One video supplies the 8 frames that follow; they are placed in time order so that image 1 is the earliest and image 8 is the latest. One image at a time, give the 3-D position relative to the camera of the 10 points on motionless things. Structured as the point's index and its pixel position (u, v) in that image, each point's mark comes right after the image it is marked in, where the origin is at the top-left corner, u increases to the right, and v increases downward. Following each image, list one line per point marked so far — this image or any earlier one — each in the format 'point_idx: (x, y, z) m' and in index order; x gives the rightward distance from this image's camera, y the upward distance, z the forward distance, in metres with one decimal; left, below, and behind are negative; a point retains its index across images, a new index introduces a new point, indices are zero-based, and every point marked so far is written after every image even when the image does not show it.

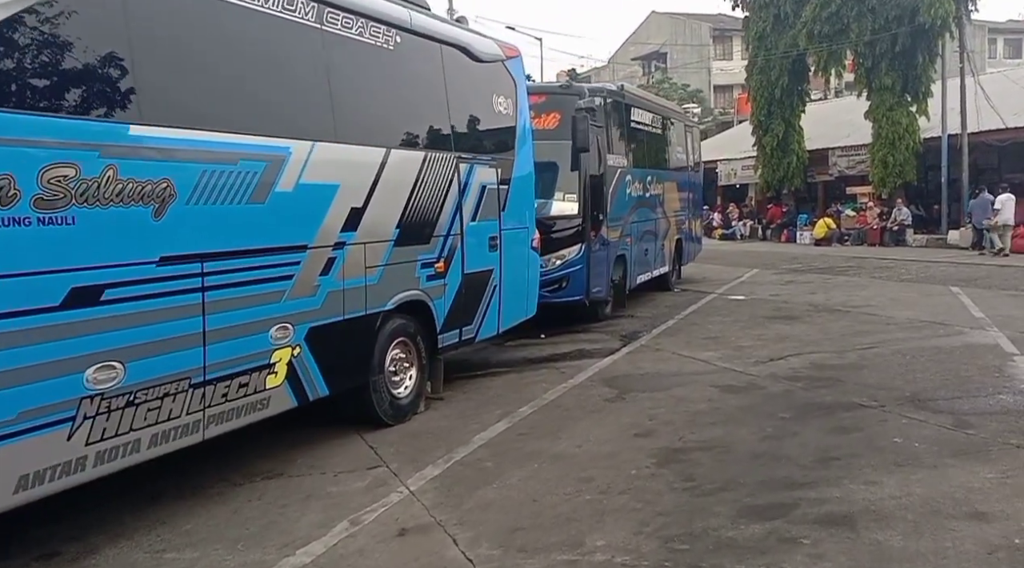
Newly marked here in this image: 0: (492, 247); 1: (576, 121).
0: (-0.2, +0.4, +7.9) m
1: (+0.8, +2.1, +10.2) m
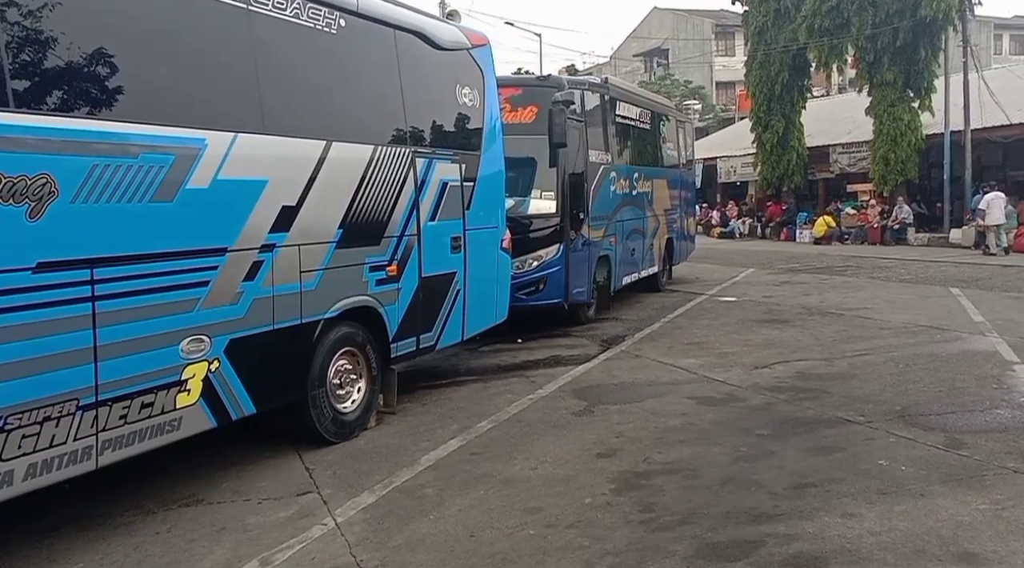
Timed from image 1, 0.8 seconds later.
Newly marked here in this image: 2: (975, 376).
0: (-0.5, +0.3, +7.4) m
1: (+0.5, +2.1, +9.7) m
2: (+4.5, -0.9, +7.8) m
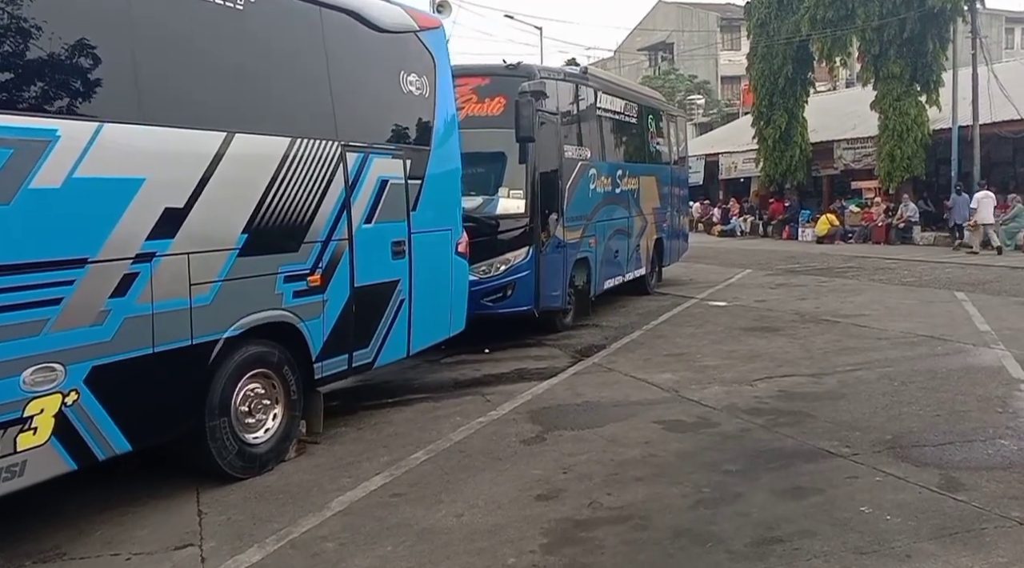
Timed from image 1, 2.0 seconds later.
0: (-1.0, +0.2, +6.6) m
1: (+0.1, +2.0, +8.9) m
2: (+4.1, -1.0, +7.0) m
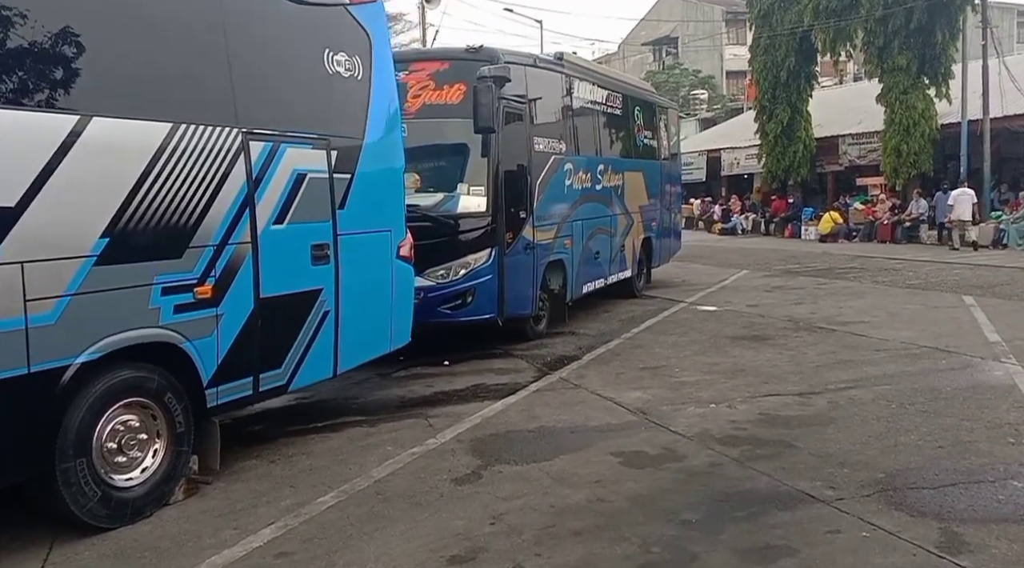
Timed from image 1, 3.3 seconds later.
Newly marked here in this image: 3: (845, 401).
0: (-1.4, +0.2, +5.8) m
1: (-0.3, +1.9, +8.0) m
2: (+3.7, -1.1, +6.1) m
3: (+2.9, -1.0, +6.9) m
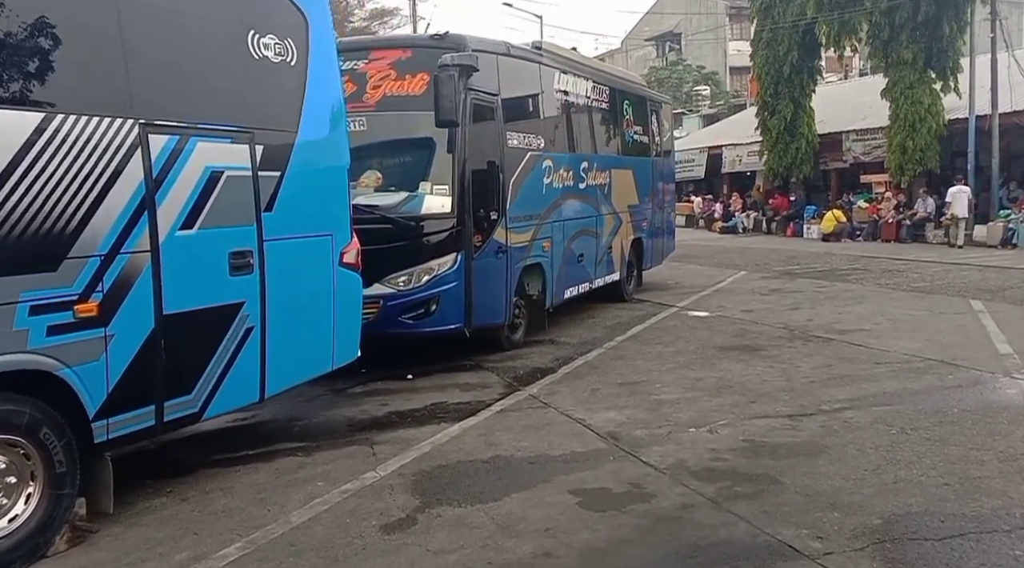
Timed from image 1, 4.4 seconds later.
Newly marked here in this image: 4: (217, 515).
0: (-1.8, +0.1, +5.1) m
1: (-0.7, +1.9, +7.3) m
2: (+3.3, -1.2, +5.4) m
3: (+2.6, -1.1, +6.2) m
4: (-1.7, -1.4, +4.7) m
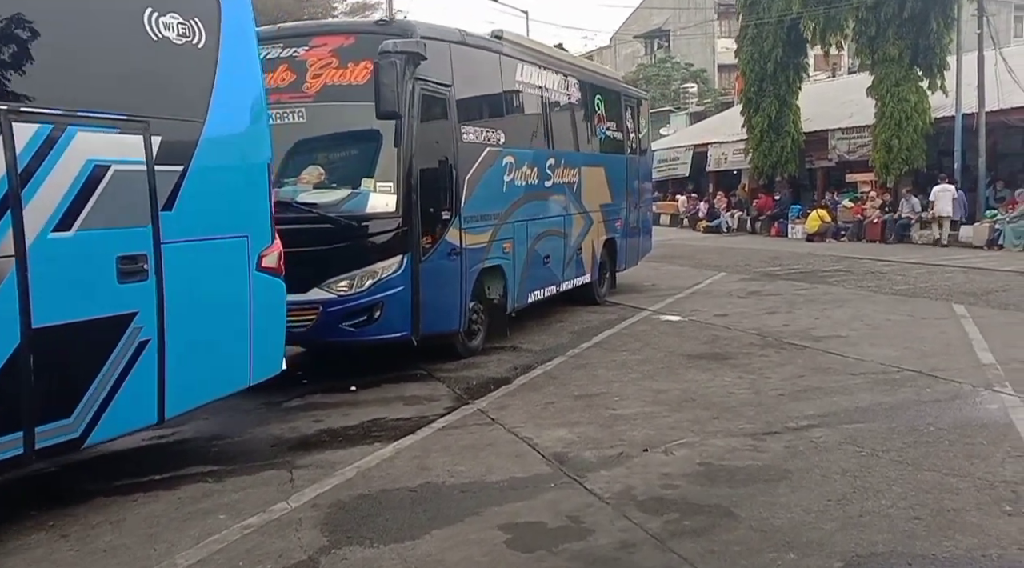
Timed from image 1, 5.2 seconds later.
0: (-2.2, 0.0, +4.5) m
1: (-1.1, +1.8, +6.8) m
2: (+2.9, -1.2, +4.9) m
3: (+2.1, -1.2, +5.7) m
4: (-2.2, -1.4, +4.2) m
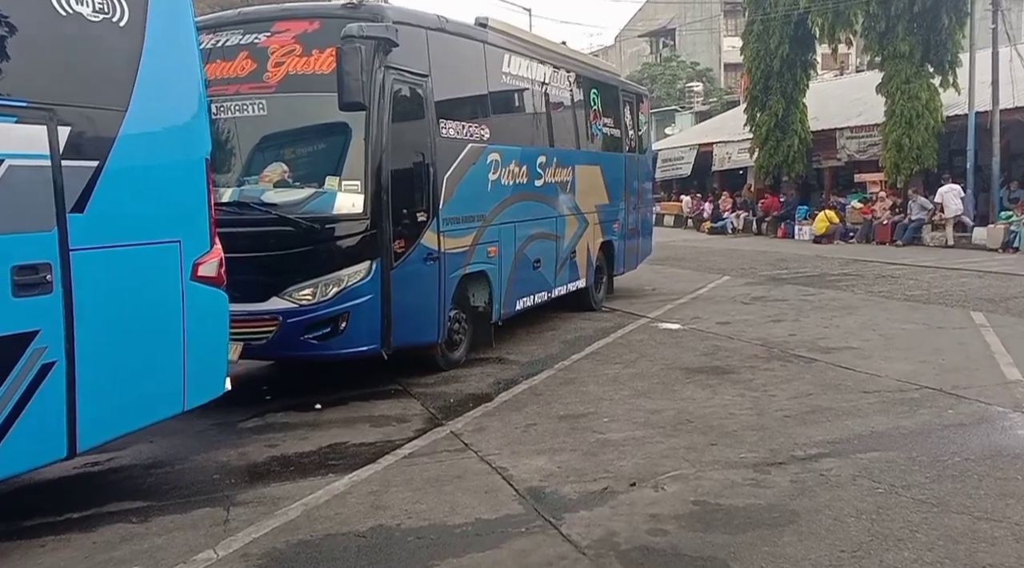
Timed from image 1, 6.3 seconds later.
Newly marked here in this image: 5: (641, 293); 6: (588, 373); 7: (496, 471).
0: (-2.4, 0.0, +3.9) m
1: (-1.3, +1.7, +6.1) m
2: (+2.7, -1.3, +4.2) m
3: (+1.9, -1.2, +5.0) m
4: (-2.4, -1.5, +3.5) m
5: (+2.3, -0.1, +13.9) m
6: (+0.8, -0.9, +8.1) m
7: (-0.1, -1.2, +5.3) m
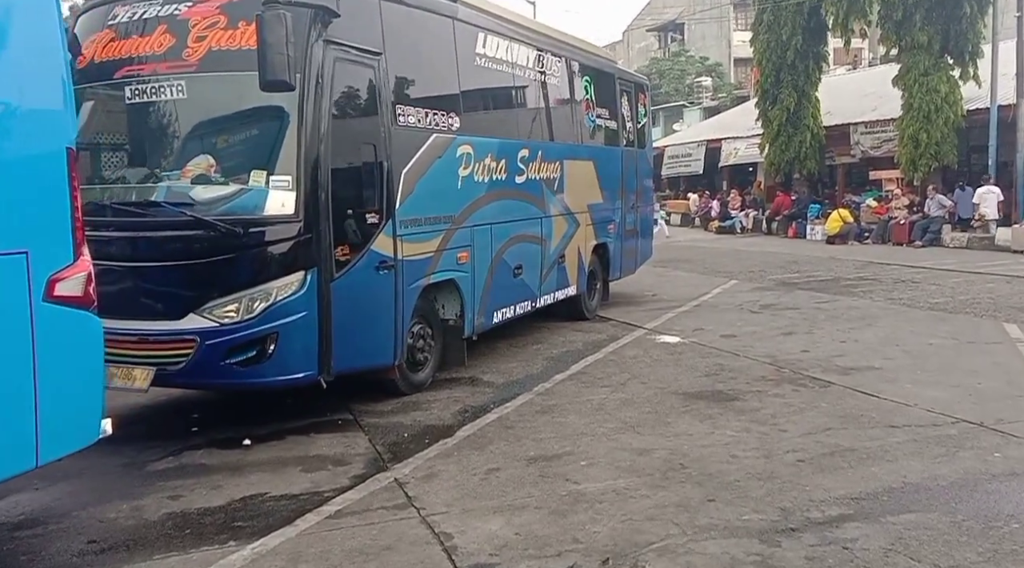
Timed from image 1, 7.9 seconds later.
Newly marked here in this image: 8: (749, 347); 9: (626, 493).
0: (-2.7, -0.1, +2.9) m
1: (-1.6, +1.6, +5.1) m
2: (+2.4, -1.4, +3.1) m
3: (+1.6, -1.4, +4.0) m
4: (-2.7, -1.6, +2.5) m
5: (+2.1, -0.2, +12.8) m
6: (+0.5, -1.0, +7.0) m
7: (-0.4, -1.4, +4.3) m
8: (+2.7, -0.7, +9.0) m
9: (+0.7, -1.3, +4.9) m
